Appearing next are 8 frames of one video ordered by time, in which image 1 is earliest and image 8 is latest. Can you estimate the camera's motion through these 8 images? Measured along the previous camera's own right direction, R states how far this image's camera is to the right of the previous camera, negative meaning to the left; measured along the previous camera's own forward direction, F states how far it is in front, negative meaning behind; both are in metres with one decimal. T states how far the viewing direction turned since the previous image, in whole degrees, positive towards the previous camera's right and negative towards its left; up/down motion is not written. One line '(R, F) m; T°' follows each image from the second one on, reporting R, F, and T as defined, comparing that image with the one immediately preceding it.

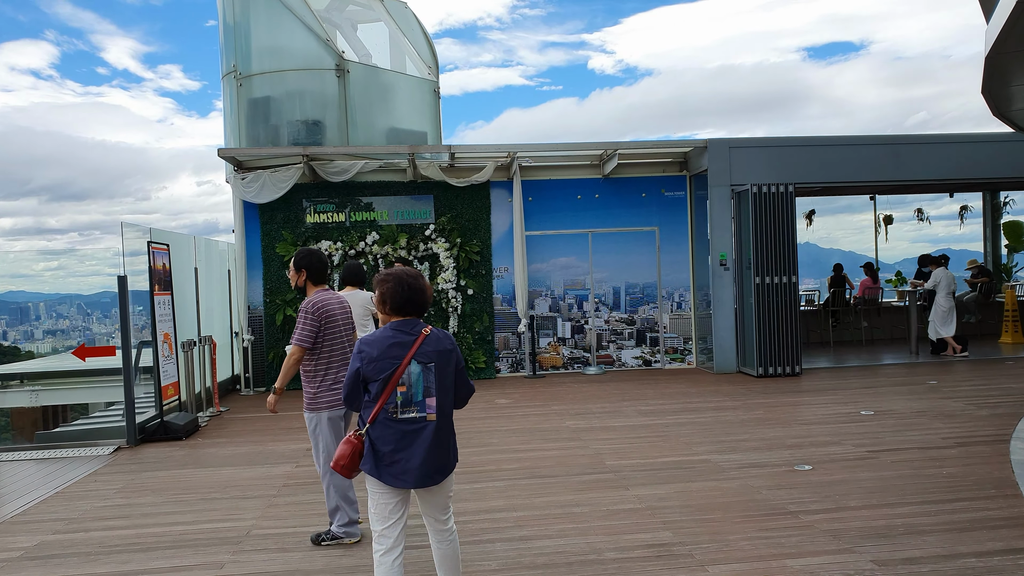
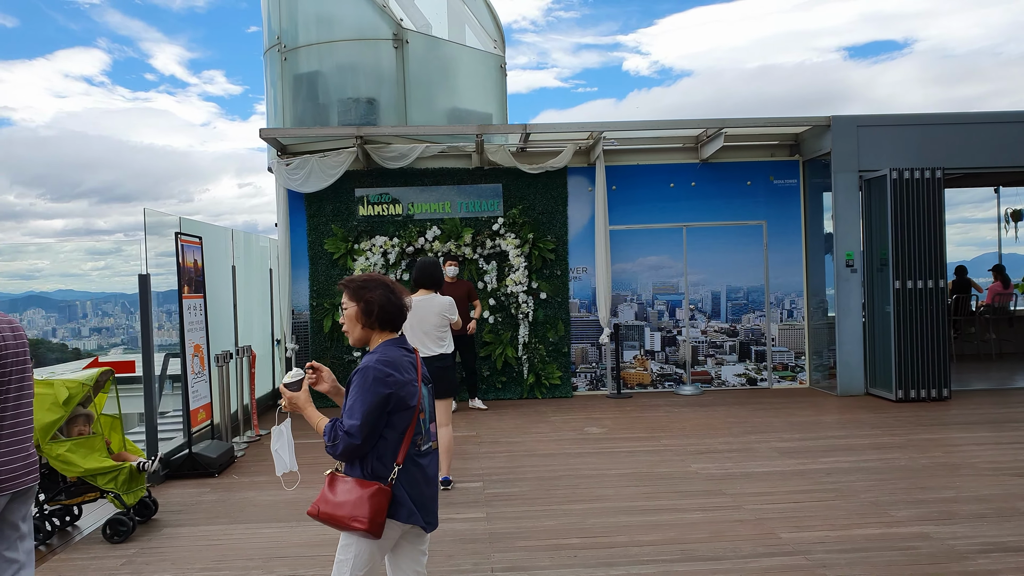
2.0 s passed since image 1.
(-0.6, +1.4) m; -3°
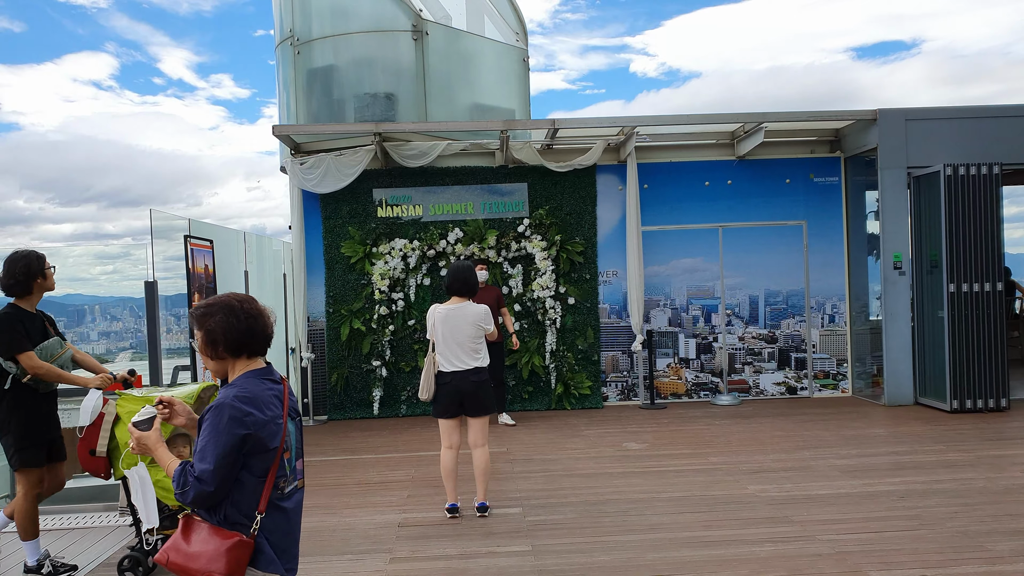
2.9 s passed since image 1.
(-0.2, +0.5) m; -1°
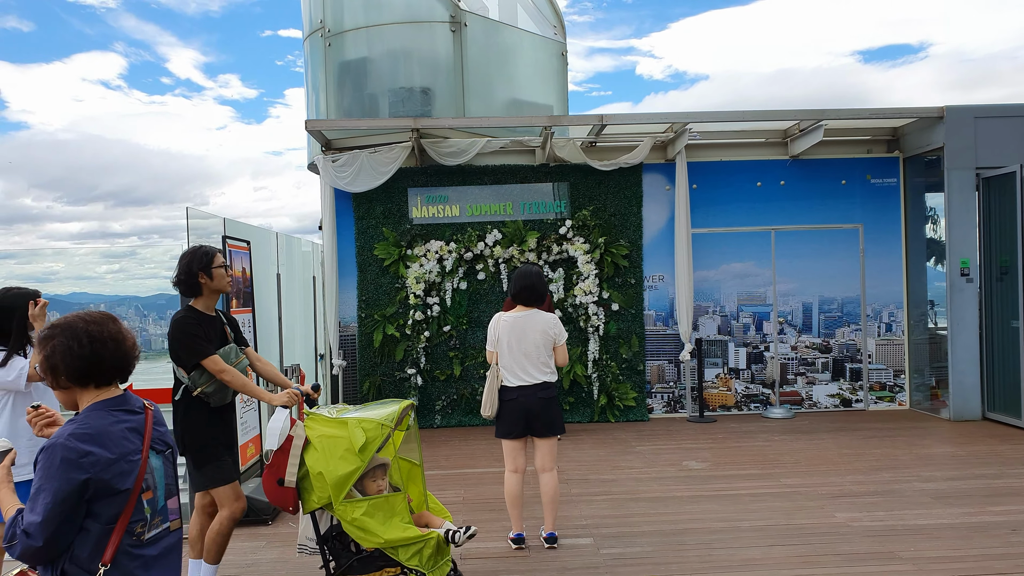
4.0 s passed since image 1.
(-0.4, +0.4) m; 0°
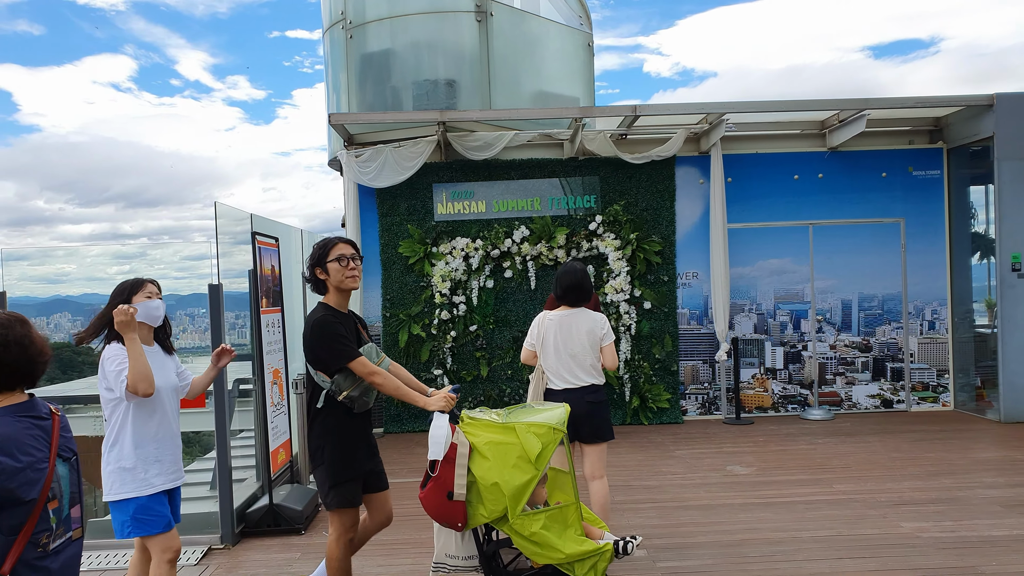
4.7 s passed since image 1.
(-0.2, +0.3) m; -1°
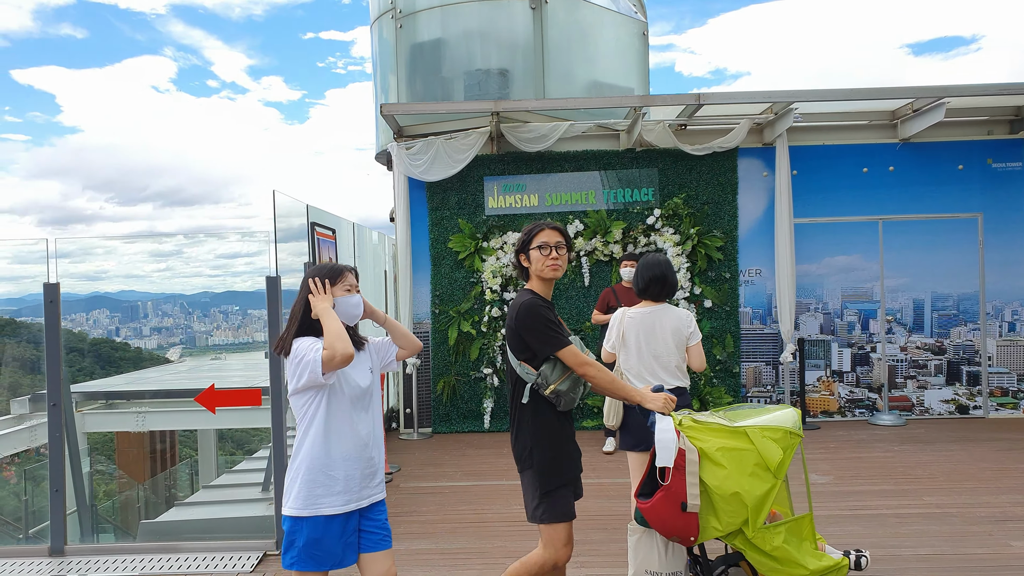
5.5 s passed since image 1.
(-0.2, +0.3) m; -2°
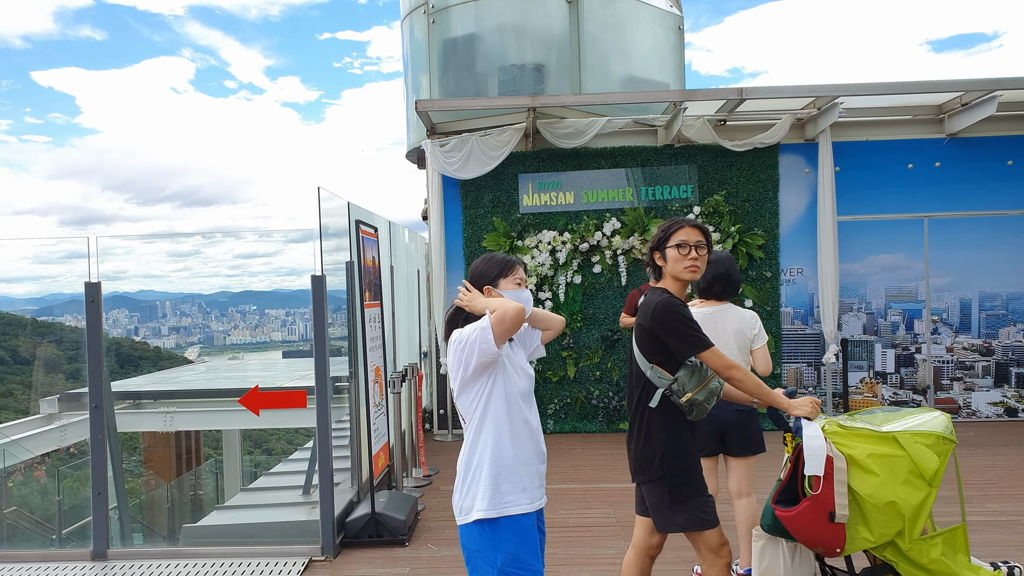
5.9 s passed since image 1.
(-0.2, +0.1) m; -1°
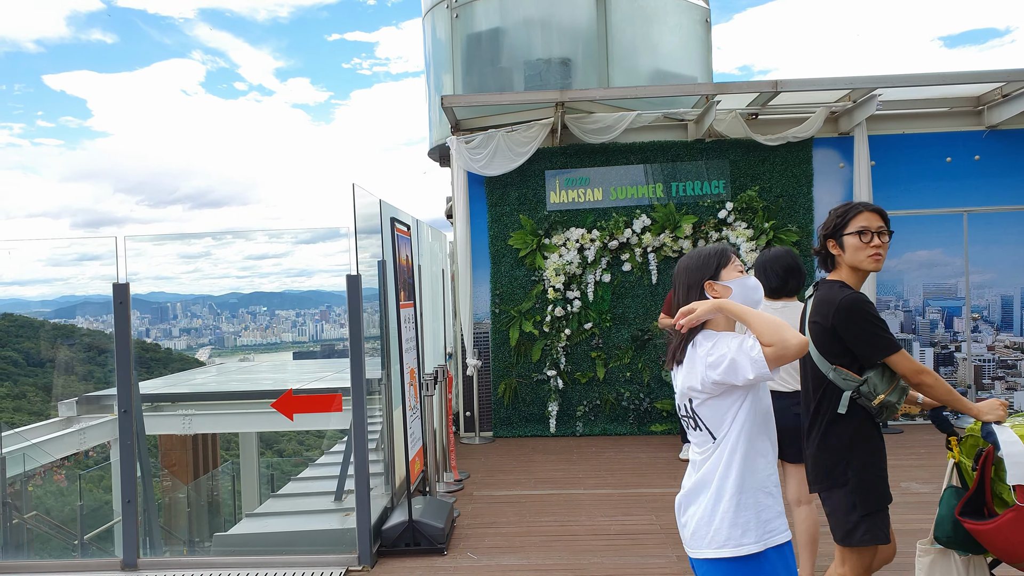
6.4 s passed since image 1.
(-0.2, +0.2) m; -1°
